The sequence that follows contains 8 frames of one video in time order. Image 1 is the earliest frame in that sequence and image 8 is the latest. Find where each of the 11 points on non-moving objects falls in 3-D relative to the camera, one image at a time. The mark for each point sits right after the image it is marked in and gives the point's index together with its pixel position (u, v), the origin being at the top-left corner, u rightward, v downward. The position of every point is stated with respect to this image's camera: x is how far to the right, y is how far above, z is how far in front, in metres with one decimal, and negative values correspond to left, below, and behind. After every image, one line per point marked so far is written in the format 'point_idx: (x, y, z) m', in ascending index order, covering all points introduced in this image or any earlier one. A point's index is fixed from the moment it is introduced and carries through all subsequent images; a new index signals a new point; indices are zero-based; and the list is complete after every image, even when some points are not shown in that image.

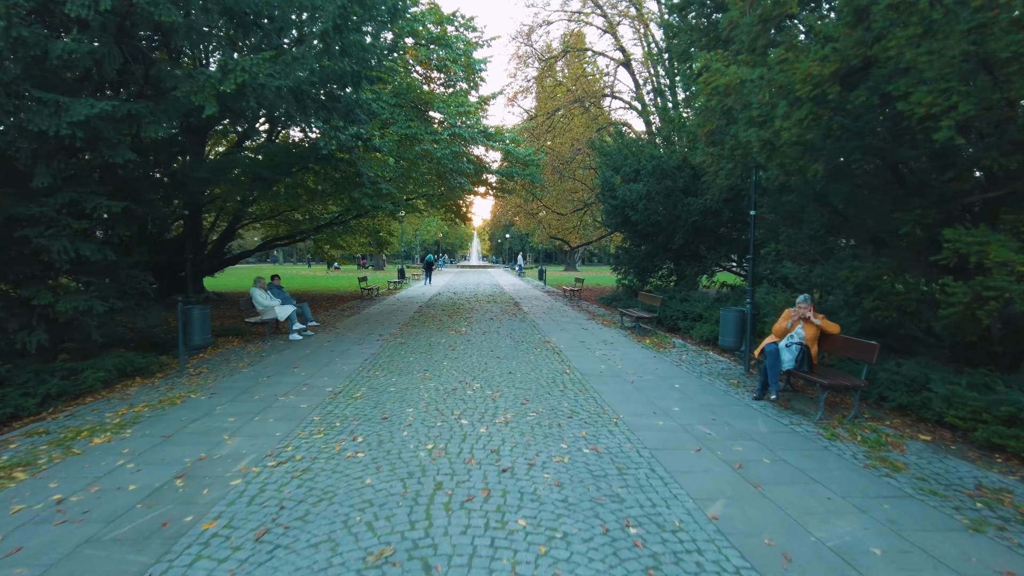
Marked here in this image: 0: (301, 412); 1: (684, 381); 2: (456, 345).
0: (-1.9, -1.1, +6.0) m
1: (+2.0, -1.1, +7.6) m
2: (-0.9, -0.9, +10.0) m
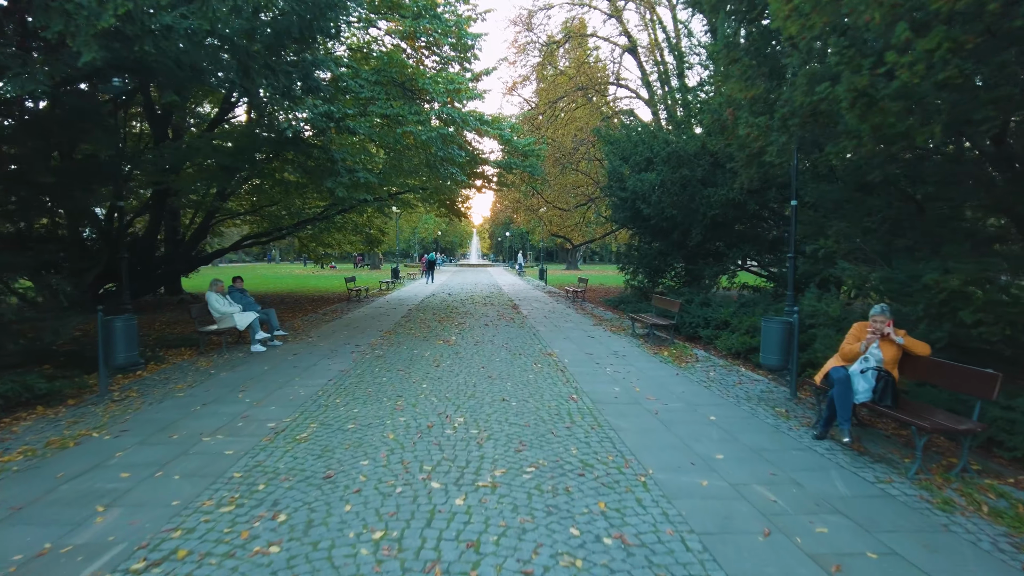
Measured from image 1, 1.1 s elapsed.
0: (-2.0, -1.2, +4.5) m
1: (+2.0, -1.2, +6.1) m
2: (-0.9, -0.9, +8.5) m
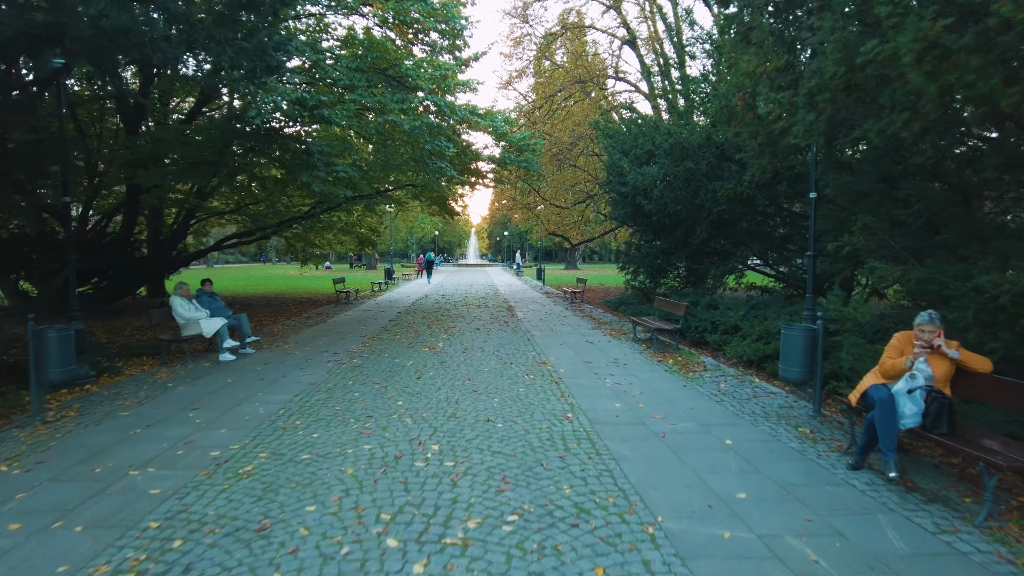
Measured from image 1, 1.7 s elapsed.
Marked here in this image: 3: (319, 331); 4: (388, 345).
0: (-2.1, -1.3, +3.7) m
1: (+1.8, -1.2, +5.3) m
2: (-1.0, -1.0, +7.7) m
3: (-3.6, -0.8, +12.1) m
4: (-1.9, -0.9, +10.0) m
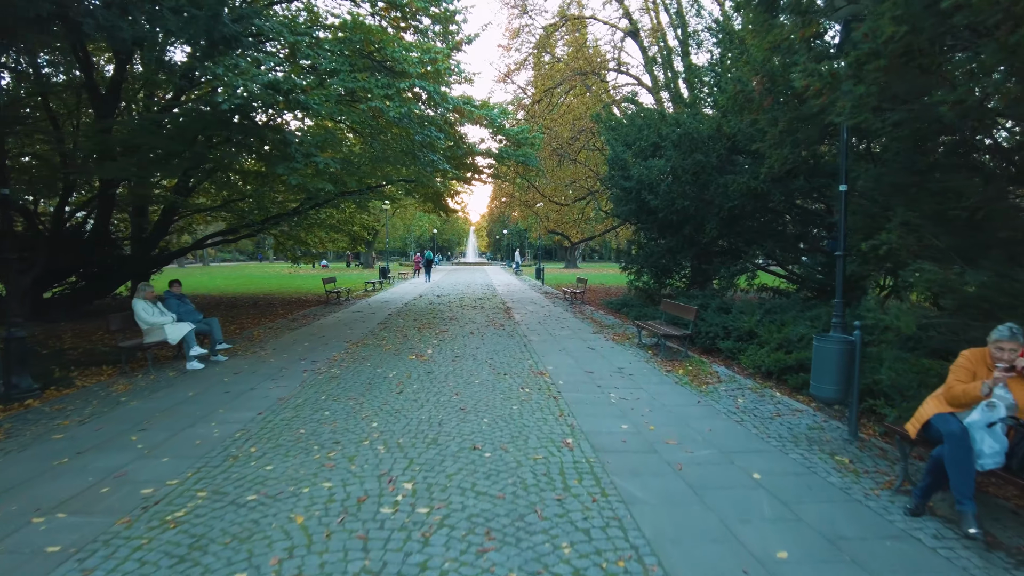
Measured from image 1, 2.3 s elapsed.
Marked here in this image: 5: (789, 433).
0: (-2.2, -1.3, +3.0) m
1: (+1.8, -1.2, +4.6) m
2: (-1.1, -1.0, +6.9) m
3: (-3.7, -0.8, +11.3) m
4: (-2.0, -0.9, +9.2) m
5: (+2.3, -1.2, +5.4) m
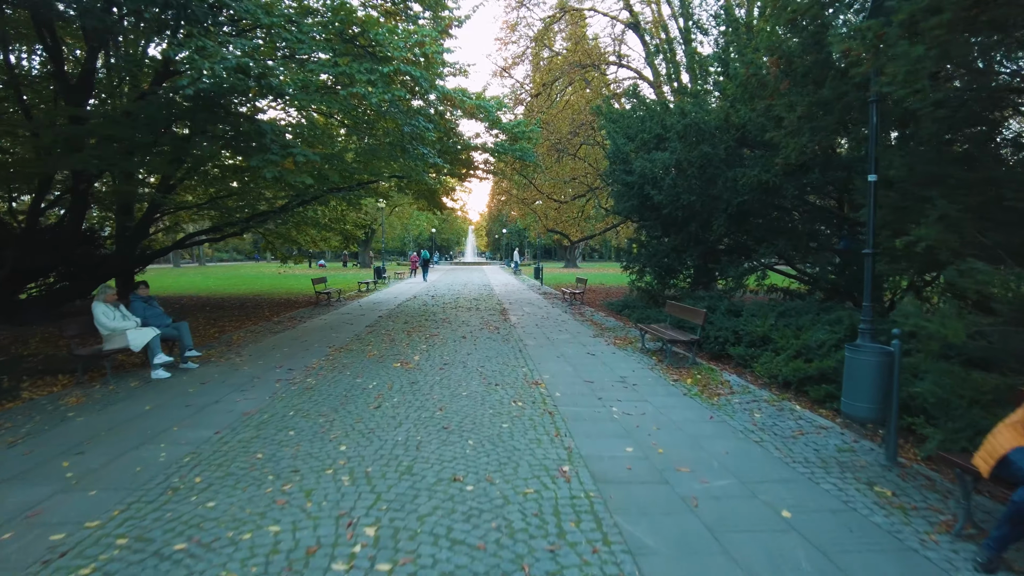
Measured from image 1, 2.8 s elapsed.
0: (-2.3, -1.3, +2.3) m
1: (+1.7, -1.2, +3.9) m
2: (-1.2, -1.0, +6.3) m
3: (-3.8, -0.8, +10.7) m
4: (-2.0, -0.9, +8.5) m
5: (+2.2, -1.2, +4.7) m
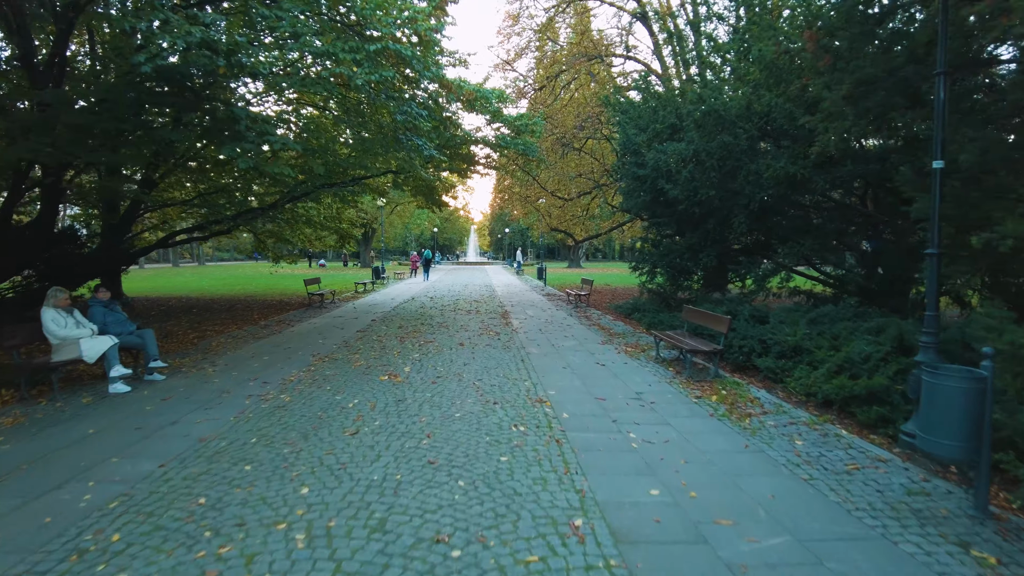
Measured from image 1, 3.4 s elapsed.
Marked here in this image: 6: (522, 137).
0: (-2.3, -1.4, +1.5) m
1: (+1.7, -1.3, +3.1) m
2: (-1.2, -1.1, +5.4) m
3: (-3.7, -0.9, +9.8) m
4: (-2.0, -1.0, +7.7) m
5: (+2.2, -1.3, +3.9) m
6: (+0.2, +3.7, +16.1) m
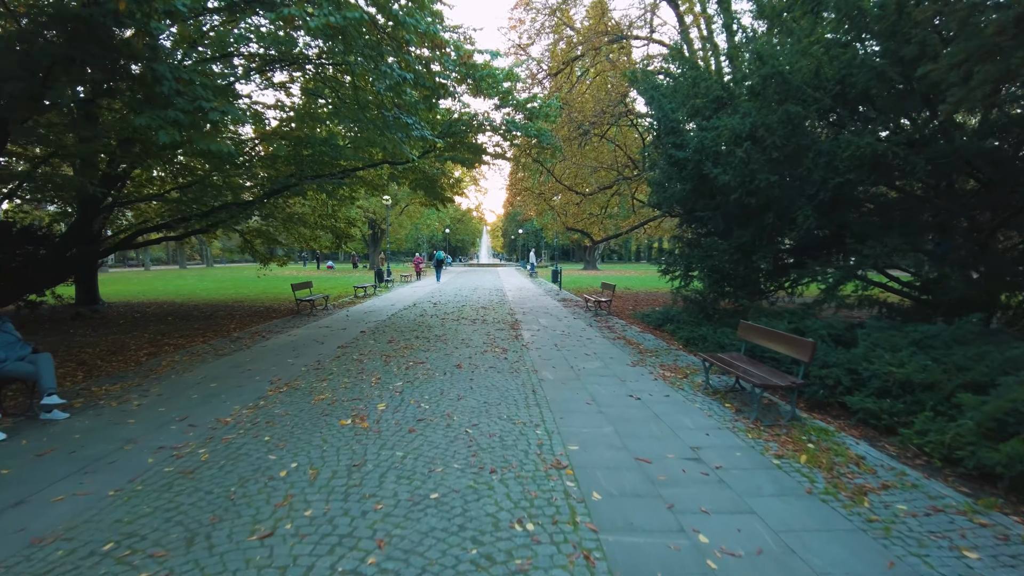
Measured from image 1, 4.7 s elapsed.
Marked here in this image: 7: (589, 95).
0: (-2.4, -1.4, -0.3) m
1: (+1.7, -1.4, +1.2) m
2: (-1.2, -1.2, +3.6) m
3: (-3.6, -1.0, +8.1) m
4: (-1.9, -1.1, +5.9) m
5: (+2.2, -1.4, +2.0) m
6: (+0.5, +3.6, +14.3) m
7: (+1.9, +4.9, +16.6) m
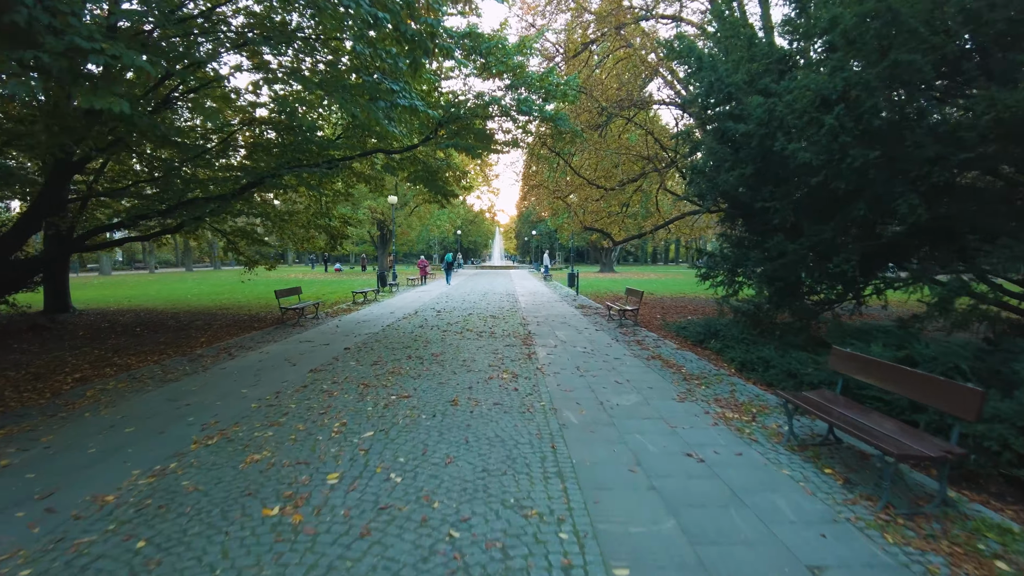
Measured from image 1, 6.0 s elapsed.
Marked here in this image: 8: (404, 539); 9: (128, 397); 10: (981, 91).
0: (-2.4, -1.5, -2.1) m
1: (+1.6, -1.5, -0.6) m
2: (-1.2, -1.3, +1.8) m
3: (-3.5, -1.1, +6.4) m
4: (-1.9, -1.2, +4.2) m
5: (+2.2, -1.5, +0.1) m
6: (+0.7, +3.4, +12.5) m
7: (+2.2, +4.8, +14.7) m
8: (-0.5, -1.2, +3.2) m
9: (-3.9, -1.1, +6.8) m
10: (+3.7, +1.5, +5.1) m
